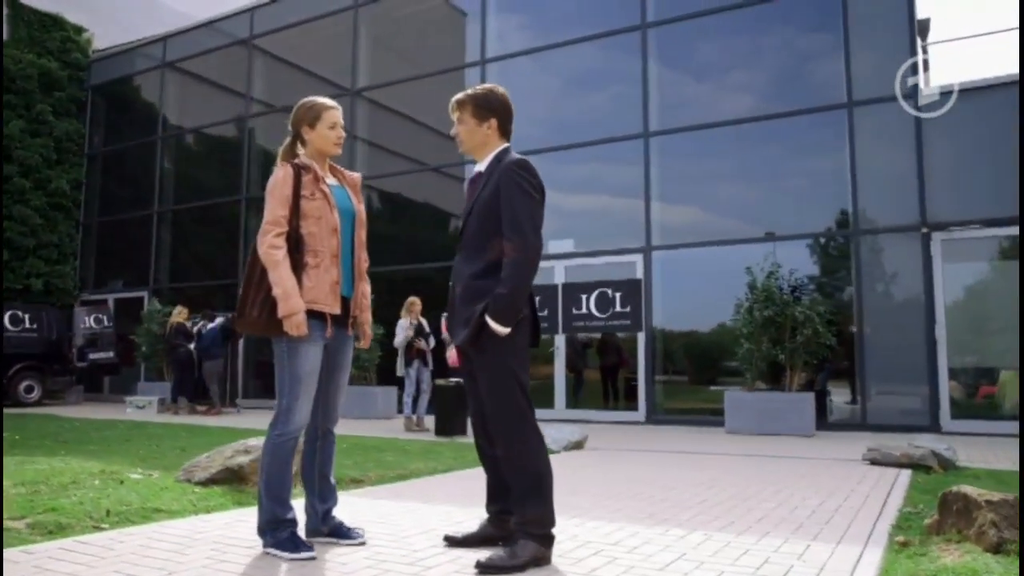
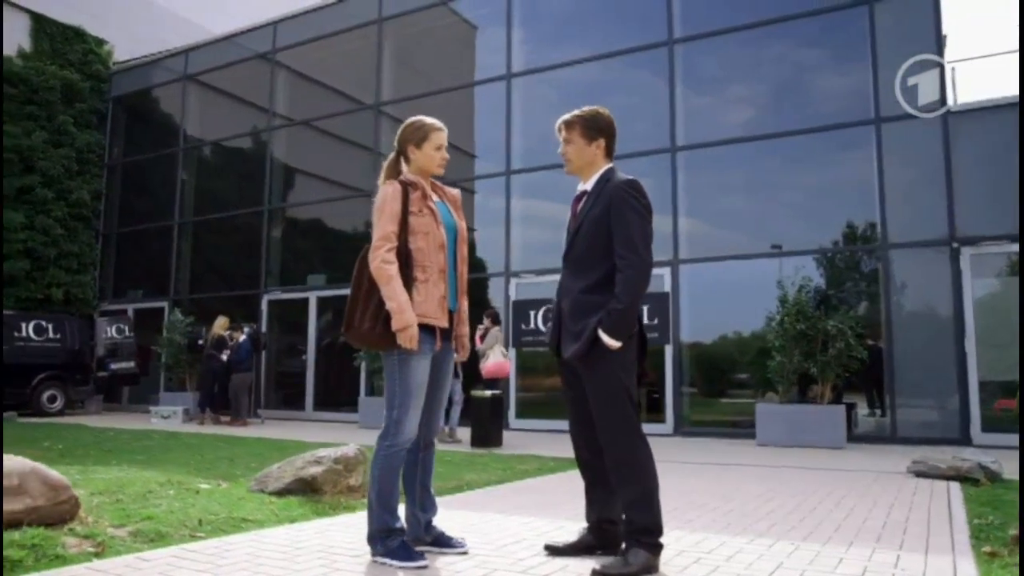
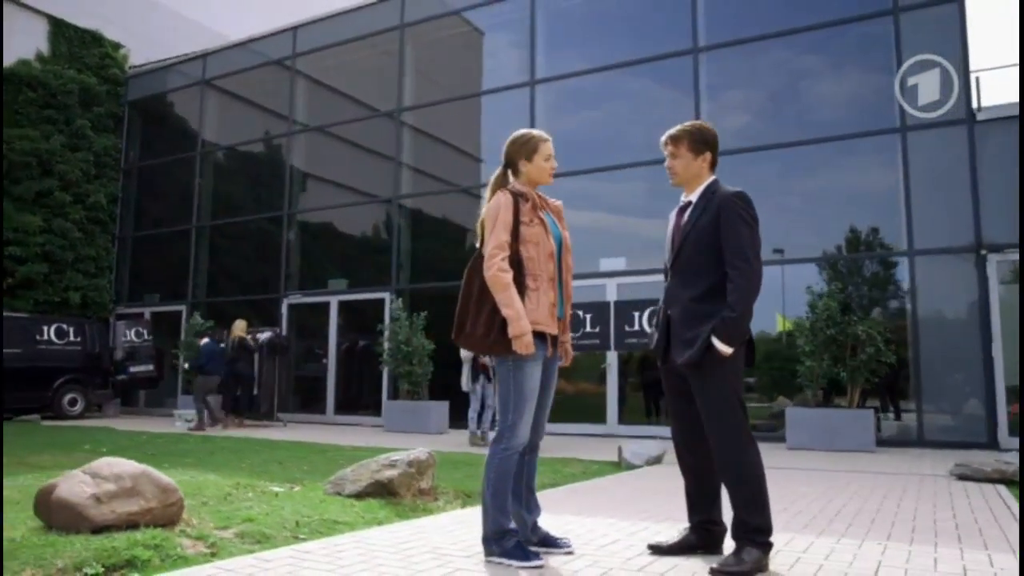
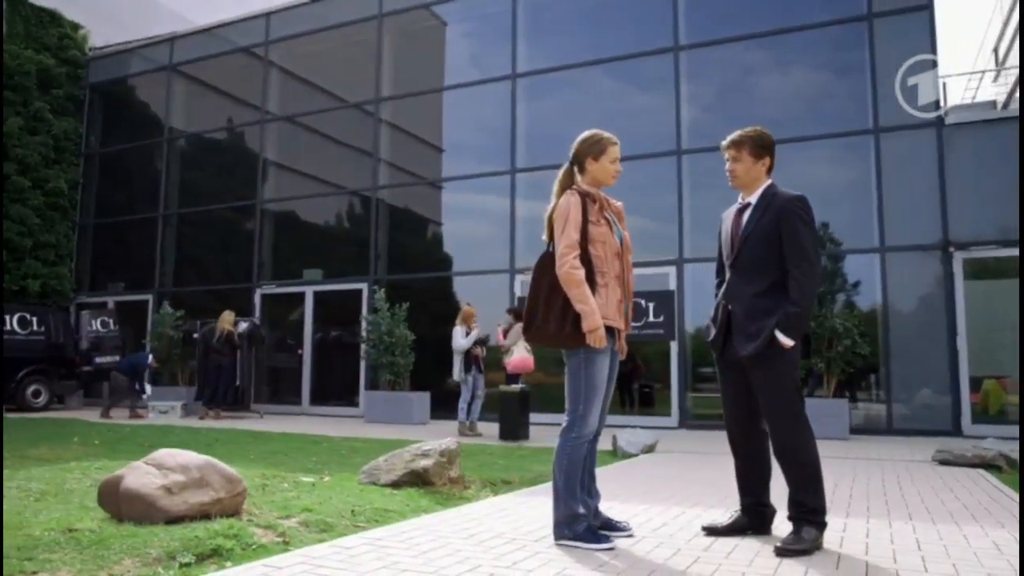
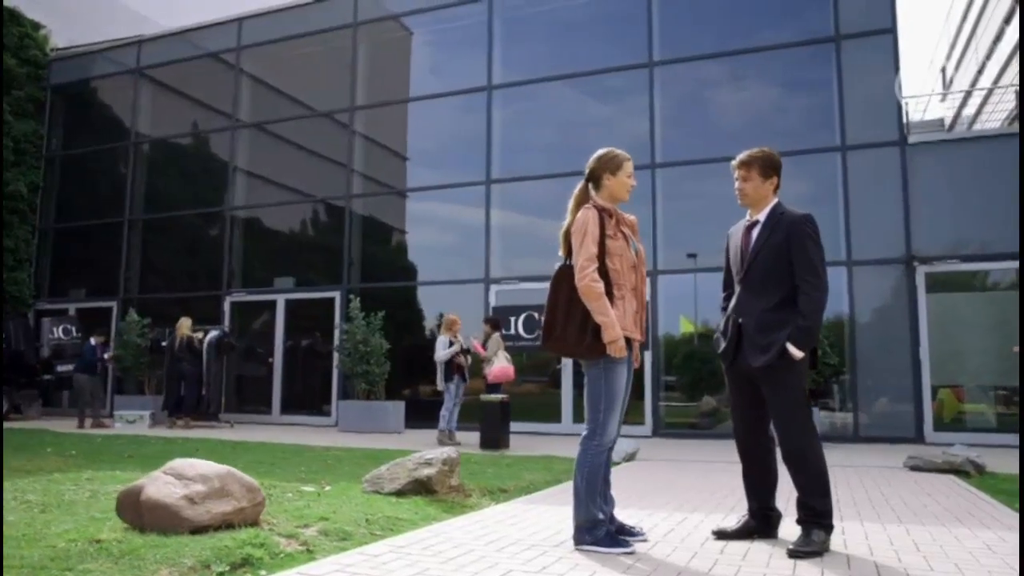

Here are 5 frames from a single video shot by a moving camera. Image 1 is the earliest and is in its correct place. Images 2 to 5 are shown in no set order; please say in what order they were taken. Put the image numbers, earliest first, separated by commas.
2, 3, 4, 5
